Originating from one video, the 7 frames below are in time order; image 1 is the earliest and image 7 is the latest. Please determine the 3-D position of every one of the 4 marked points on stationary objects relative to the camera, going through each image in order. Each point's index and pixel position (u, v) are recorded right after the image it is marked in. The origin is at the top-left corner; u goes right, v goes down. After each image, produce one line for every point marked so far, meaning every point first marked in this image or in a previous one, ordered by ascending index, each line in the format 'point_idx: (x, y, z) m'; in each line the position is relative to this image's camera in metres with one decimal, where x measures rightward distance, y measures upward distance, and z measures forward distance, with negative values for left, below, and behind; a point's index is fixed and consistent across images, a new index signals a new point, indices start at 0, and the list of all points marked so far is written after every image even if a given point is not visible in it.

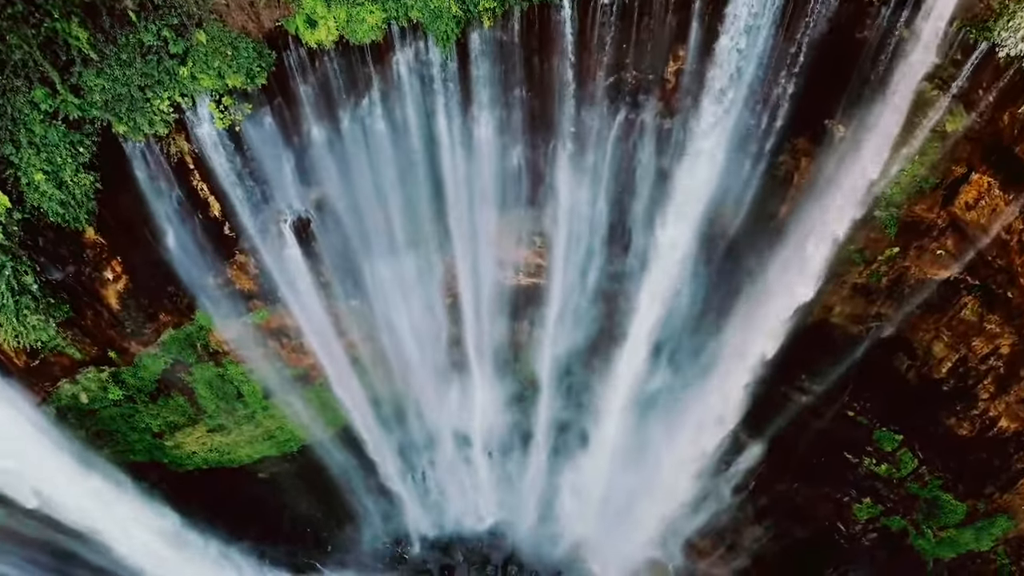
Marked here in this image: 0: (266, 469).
0: (-3.8, -2.8, +10.9) m
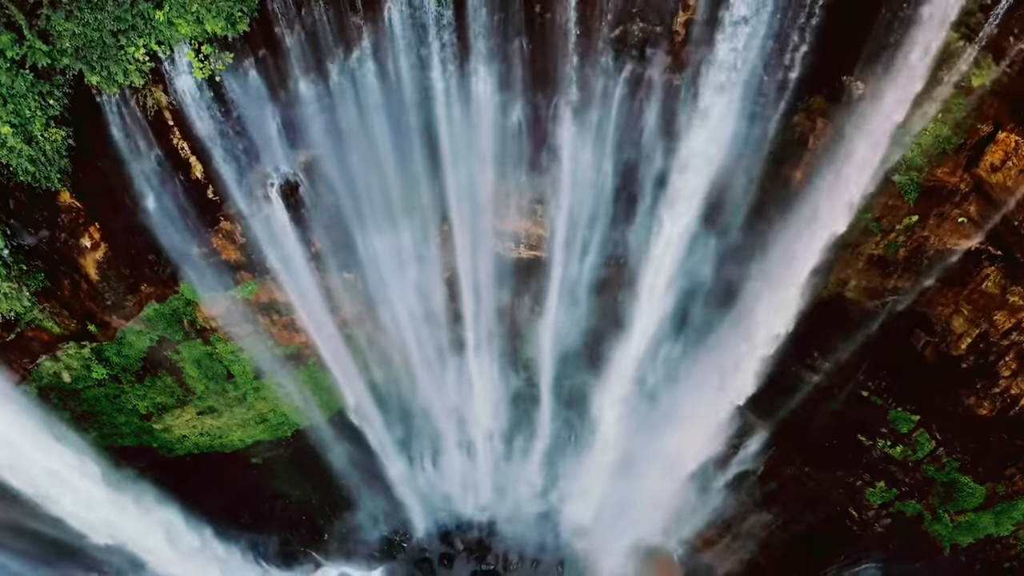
0: (-3.8, -2.5, +10.5) m
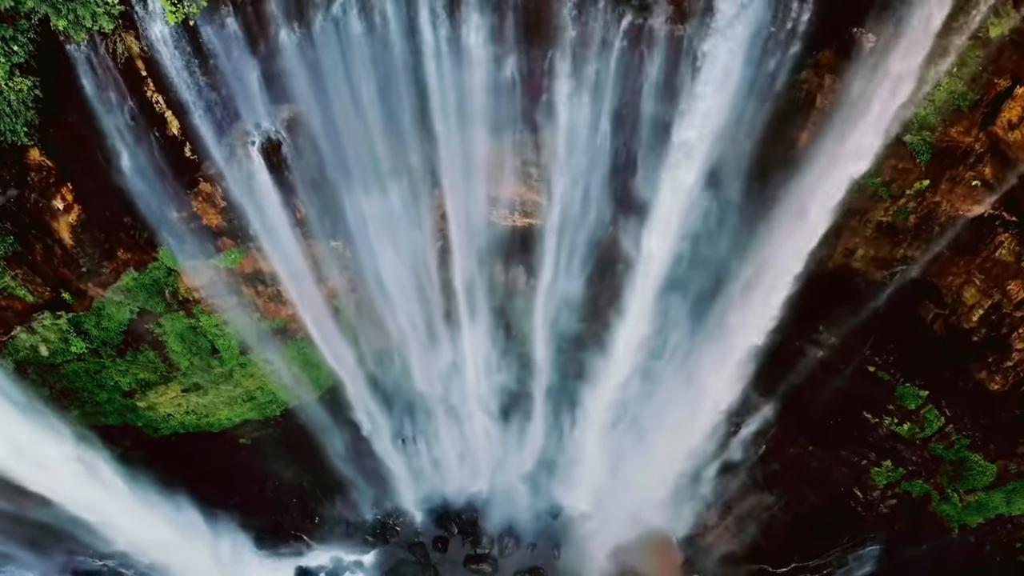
0: (-3.8, -2.1, +10.2) m
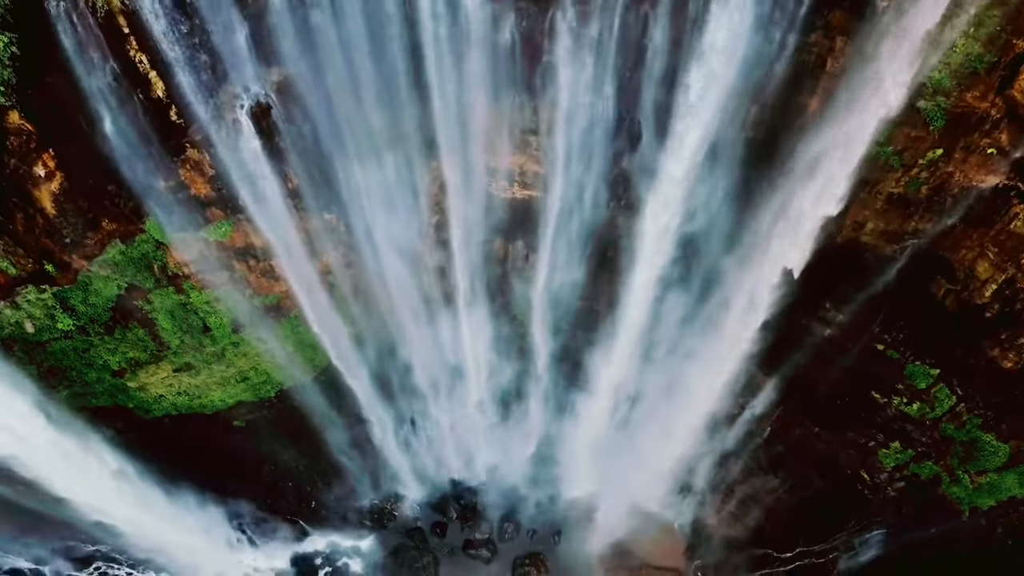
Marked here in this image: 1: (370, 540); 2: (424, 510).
0: (-3.9, -1.8, +10.0) m
1: (-2.2, -3.9, +10.9) m
2: (-1.4, -3.4, +10.8) m
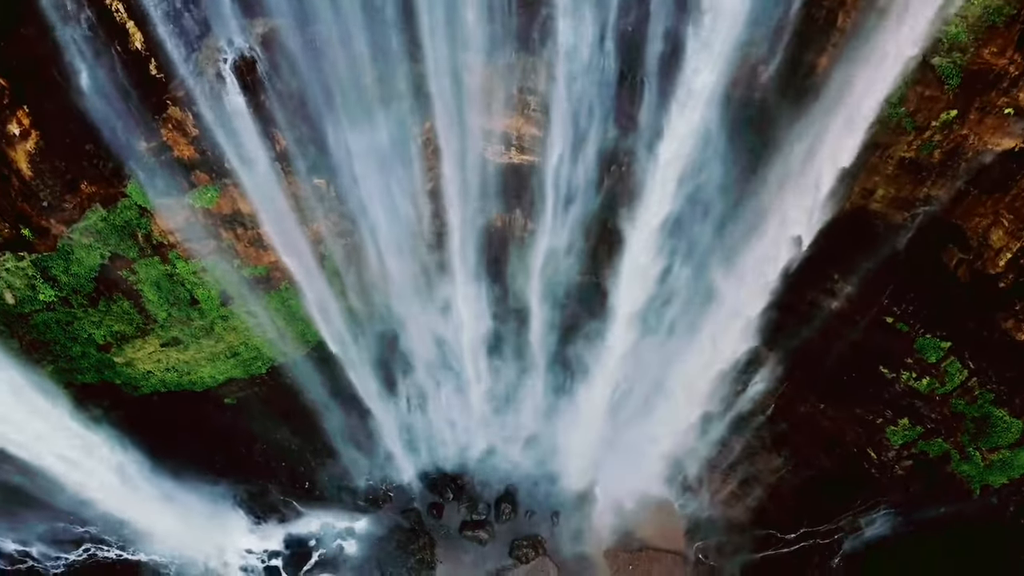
0: (-3.9, -1.5, +9.7) m
1: (-2.2, -3.6, +10.7) m
2: (-1.4, -3.1, +10.6) m
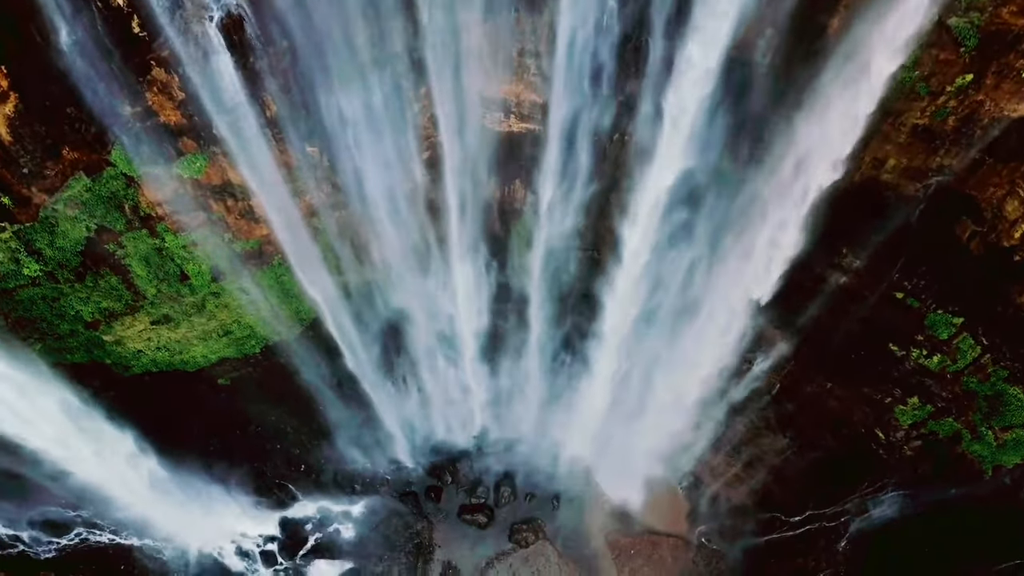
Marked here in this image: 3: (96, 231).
0: (-3.9, -1.2, +9.5) m
1: (-2.2, -3.2, +10.5) m
2: (-1.4, -2.7, +10.4) m
3: (-4.4, +0.6, +7.5) m
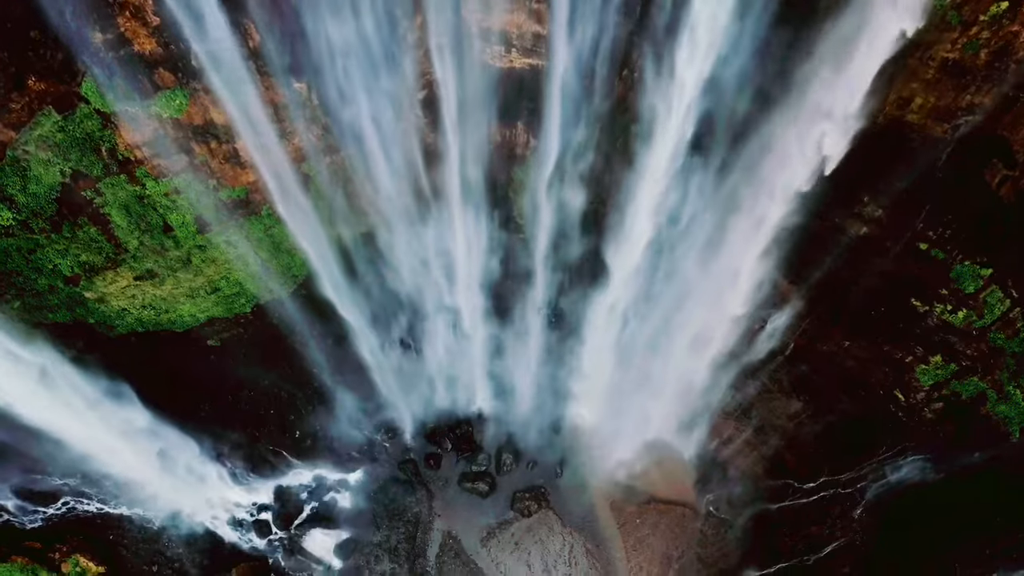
0: (-3.9, -0.6, +9.1) m
1: (-2.2, -2.7, +10.1) m
2: (-1.4, -2.1, +10.0) m
3: (-4.4, +1.1, +7.0) m
